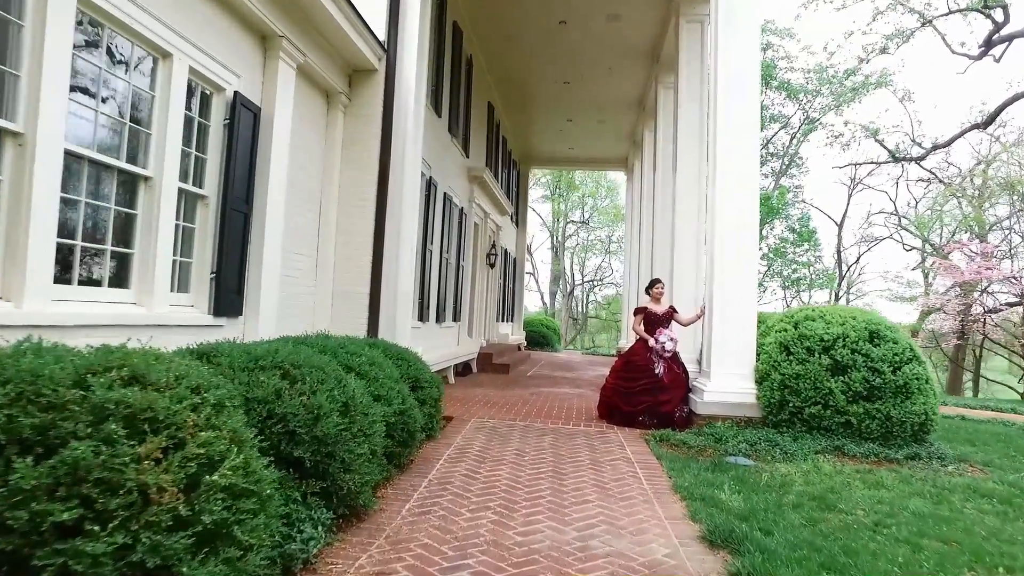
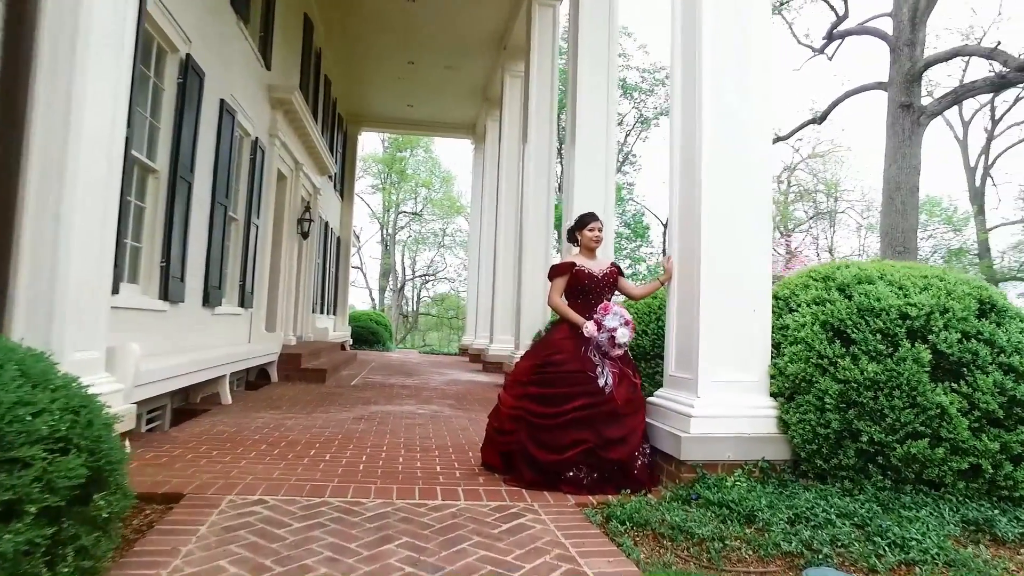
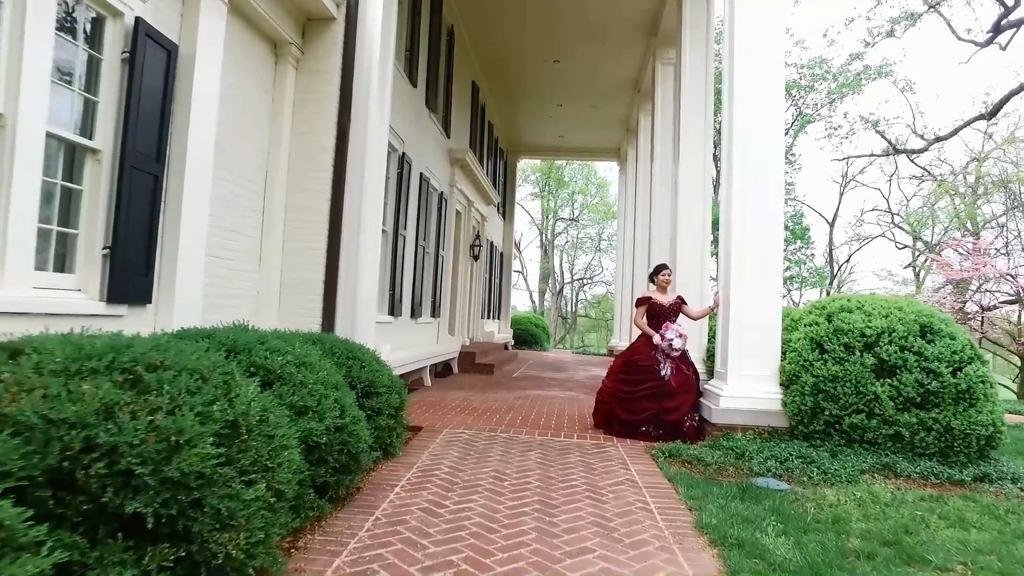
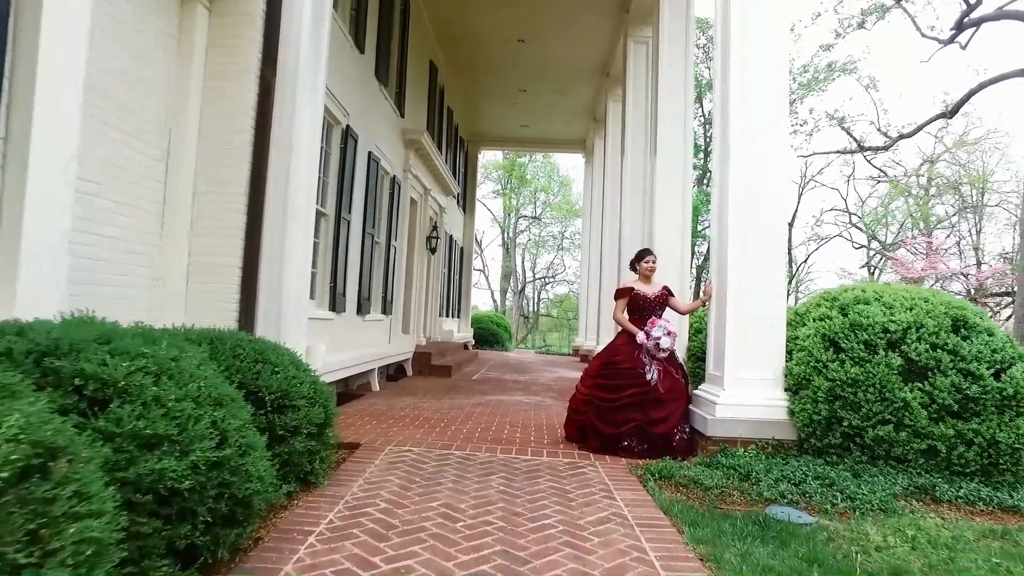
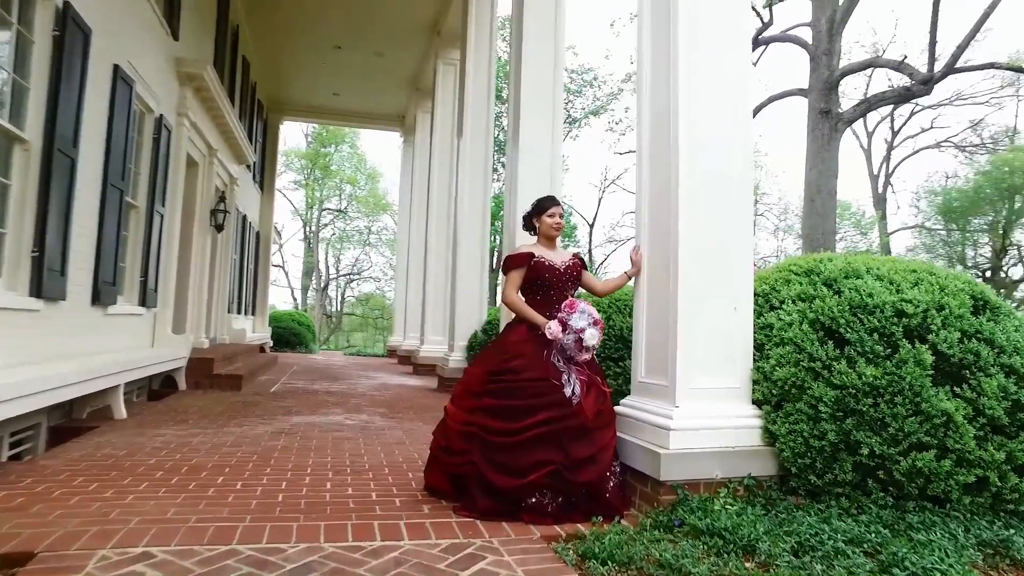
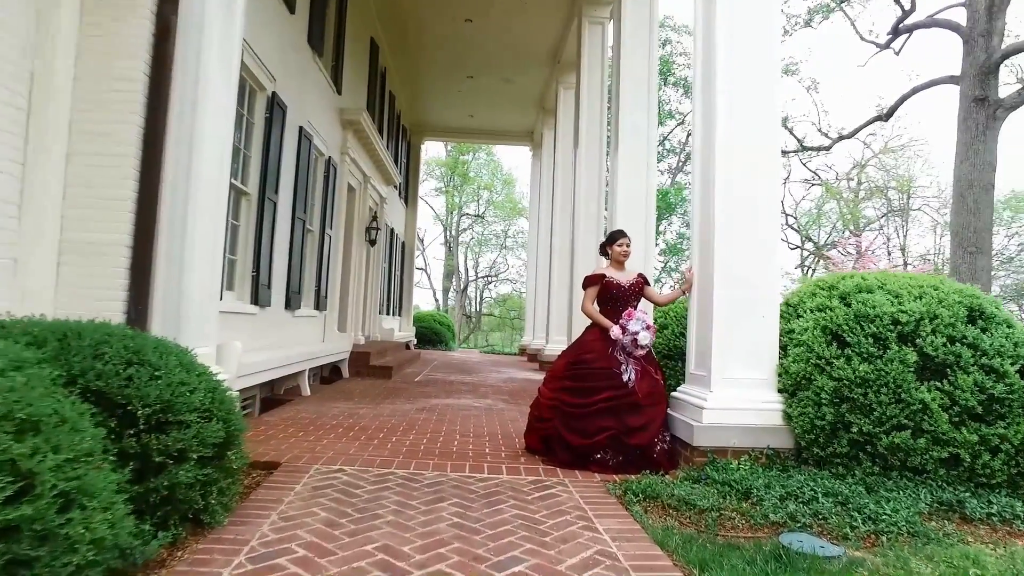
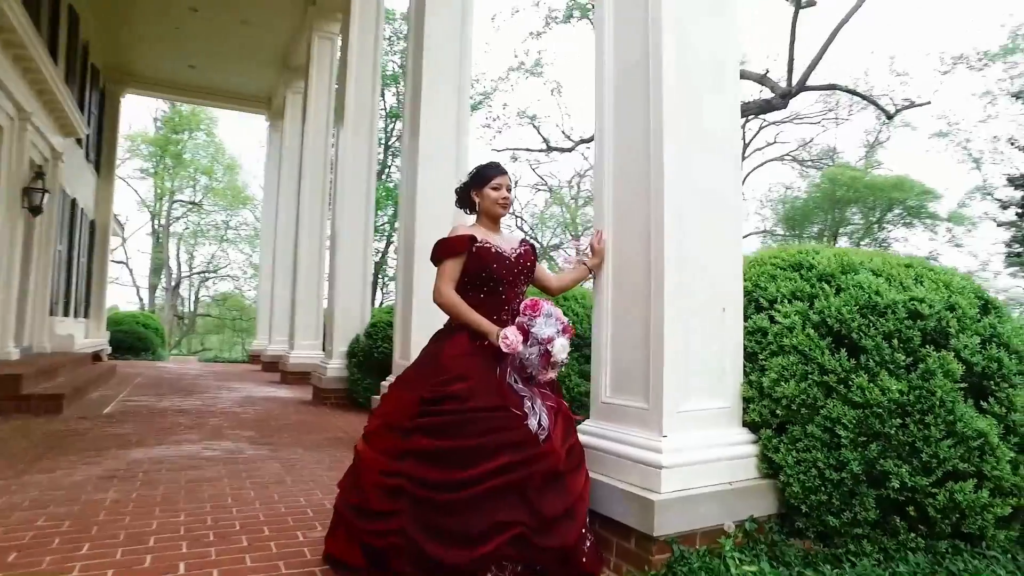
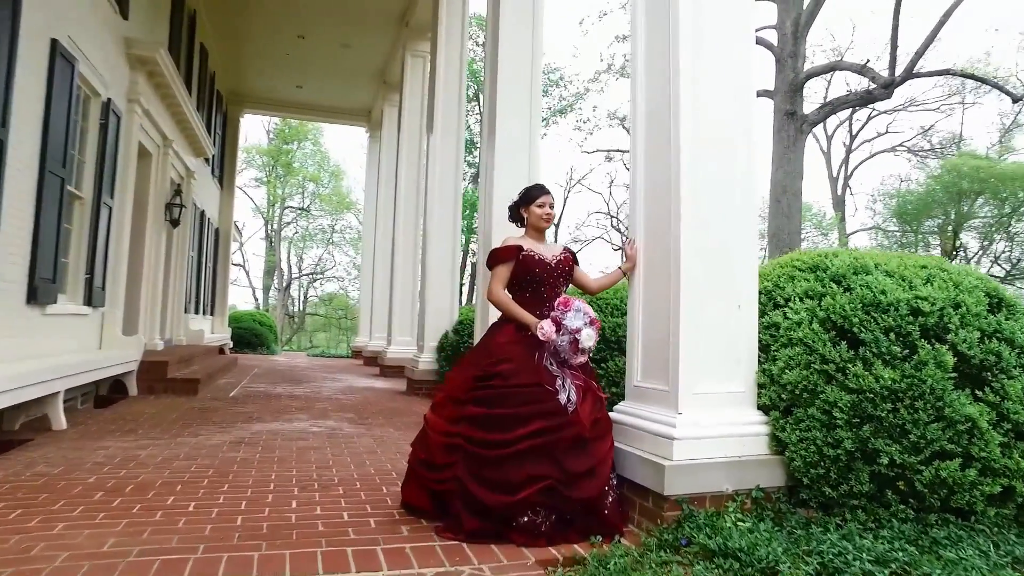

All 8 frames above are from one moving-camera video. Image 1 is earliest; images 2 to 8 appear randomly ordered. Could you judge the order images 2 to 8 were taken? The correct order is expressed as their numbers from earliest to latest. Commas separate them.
3, 4, 6, 2, 5, 8, 7
